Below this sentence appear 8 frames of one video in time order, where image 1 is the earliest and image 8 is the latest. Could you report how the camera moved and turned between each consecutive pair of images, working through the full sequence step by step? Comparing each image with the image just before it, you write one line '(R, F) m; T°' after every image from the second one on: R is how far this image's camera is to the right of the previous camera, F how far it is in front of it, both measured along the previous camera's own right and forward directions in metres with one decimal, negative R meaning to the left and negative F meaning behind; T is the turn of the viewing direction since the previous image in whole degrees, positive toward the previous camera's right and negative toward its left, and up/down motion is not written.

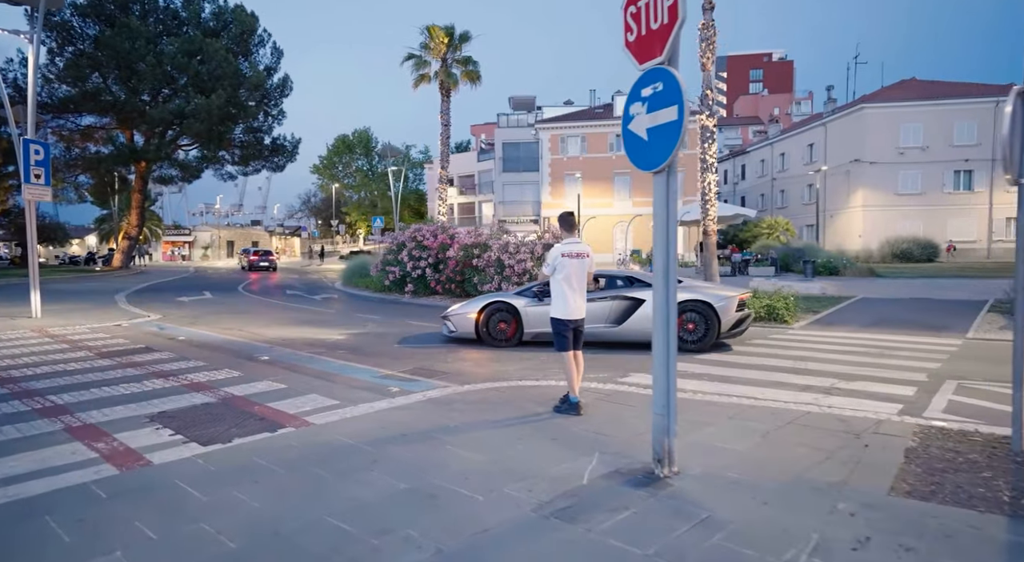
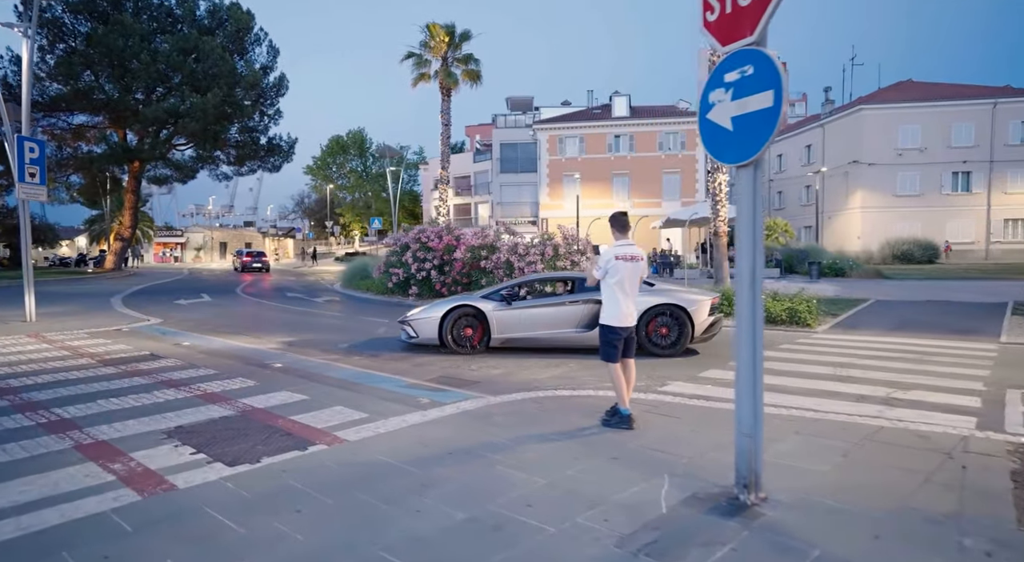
(-0.5, +0.4) m; +1°
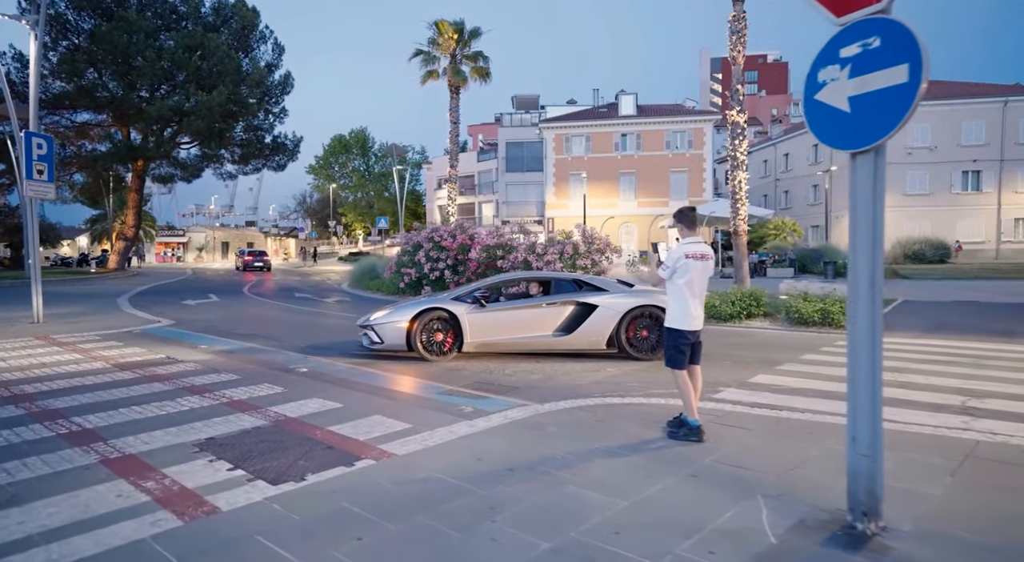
(-0.5, +0.4) m; 0°
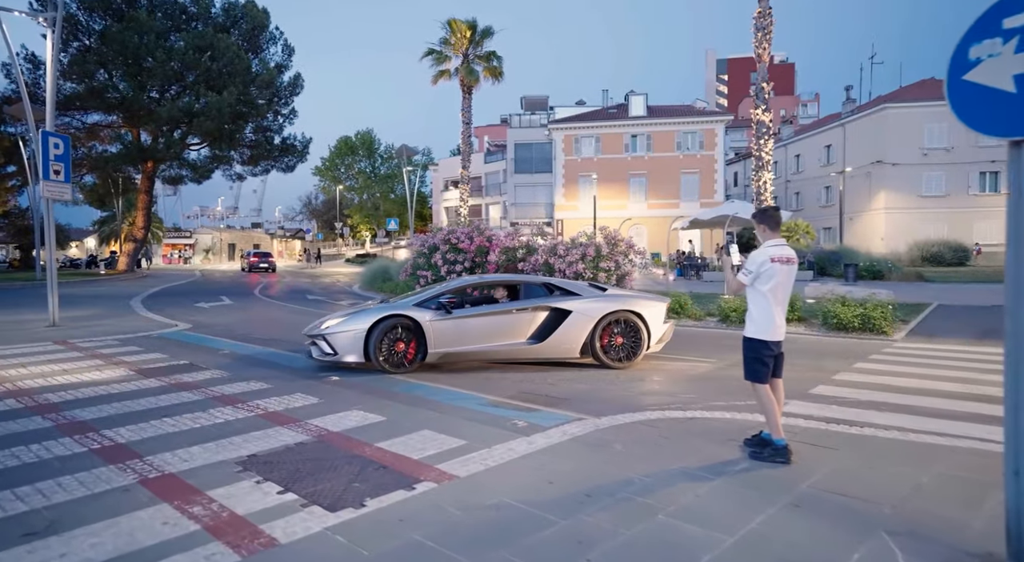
(-0.5, +0.4) m; 0°
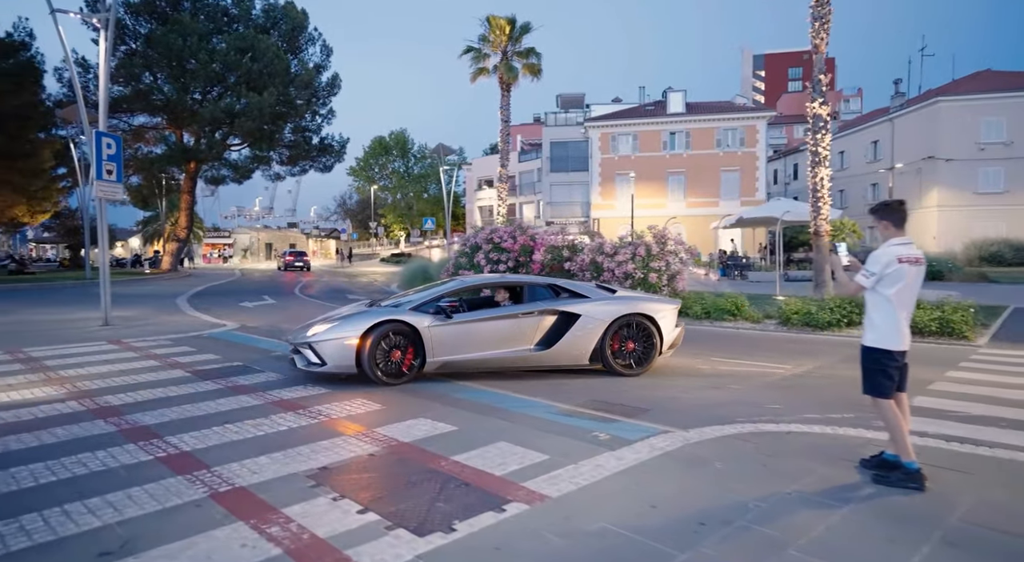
(-0.4, +0.4) m; -3°
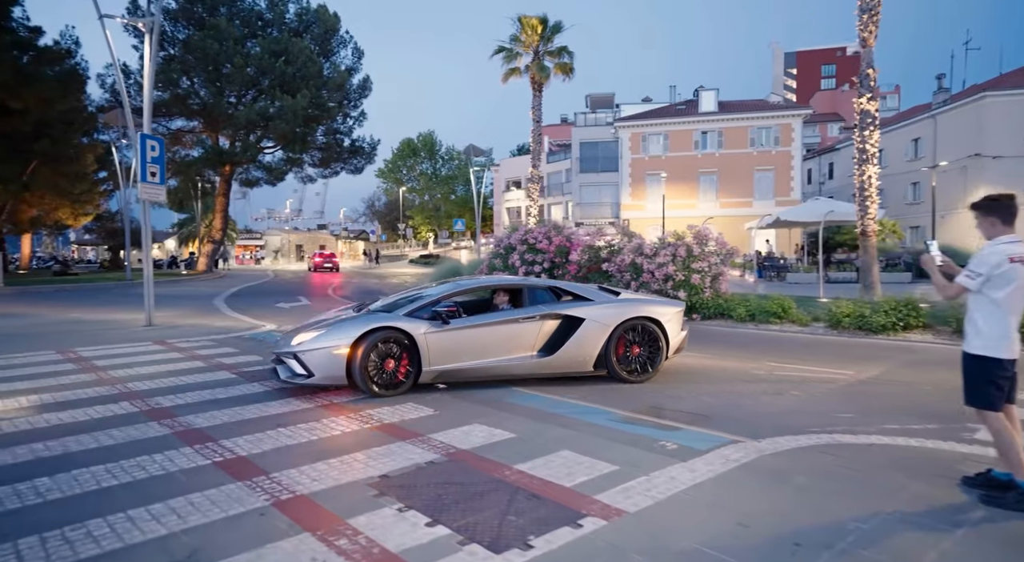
(-0.3, +0.2) m; -2°
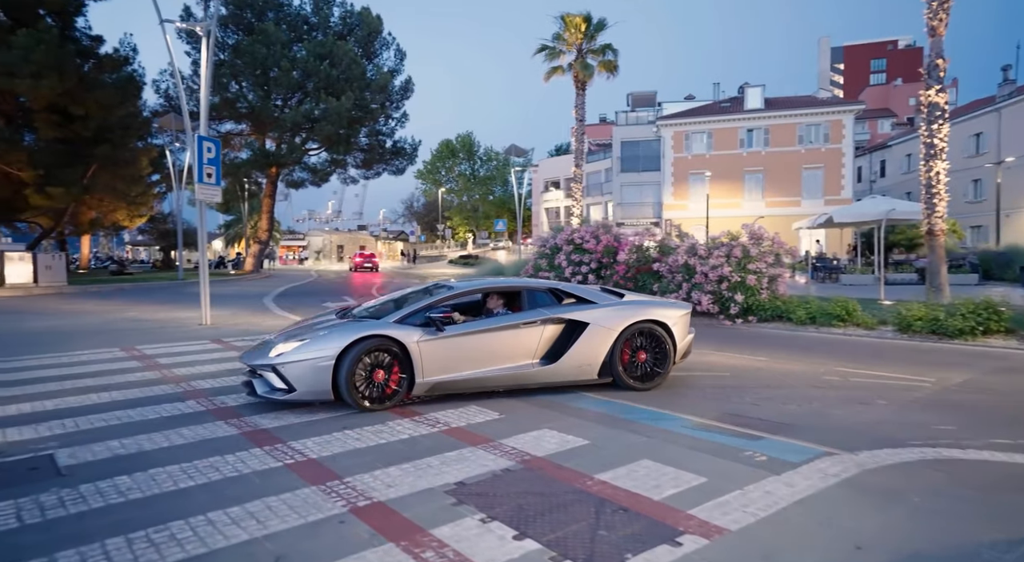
(-0.3, +0.2) m; -3°
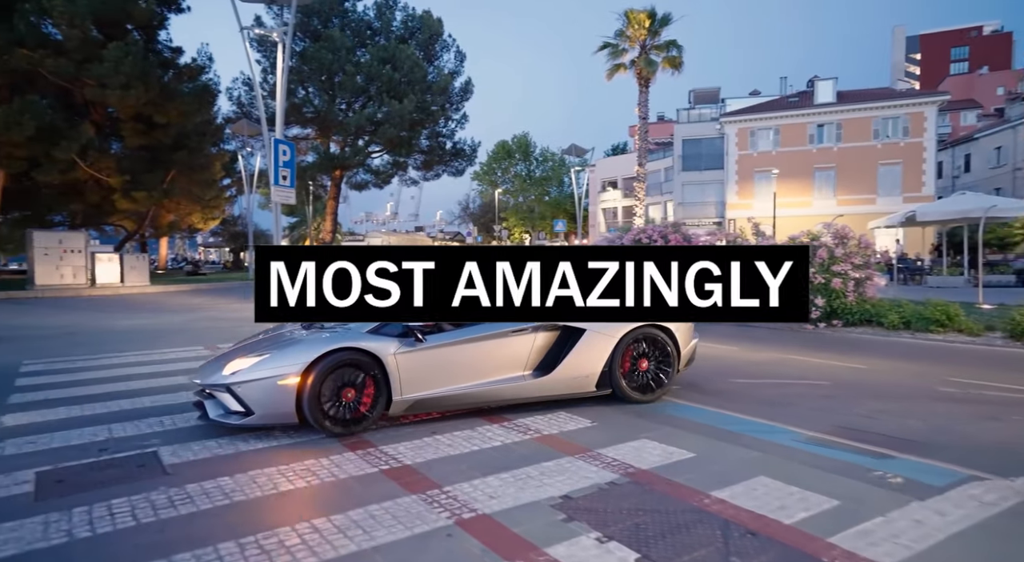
(-0.4, +0.3) m; -5°
